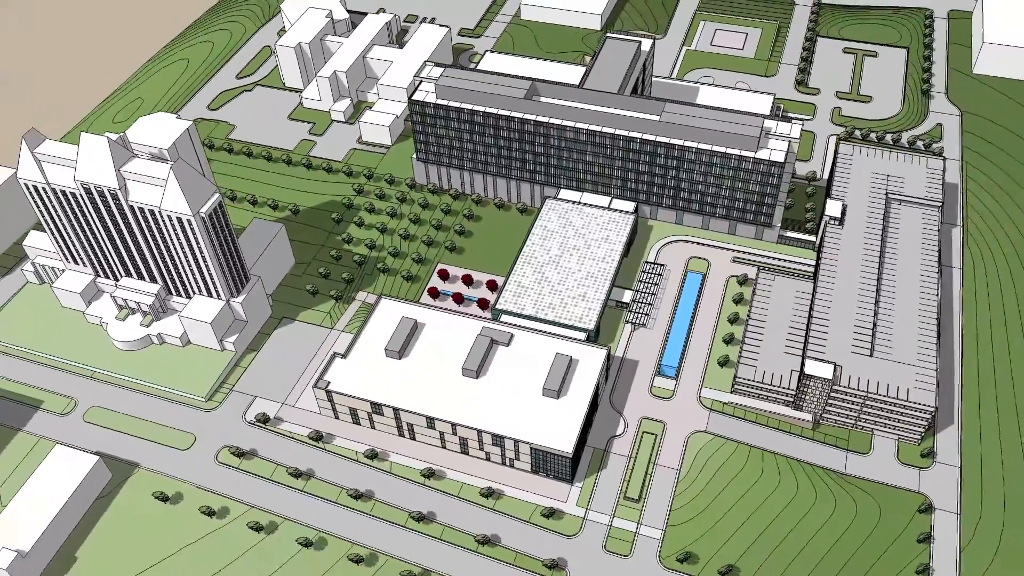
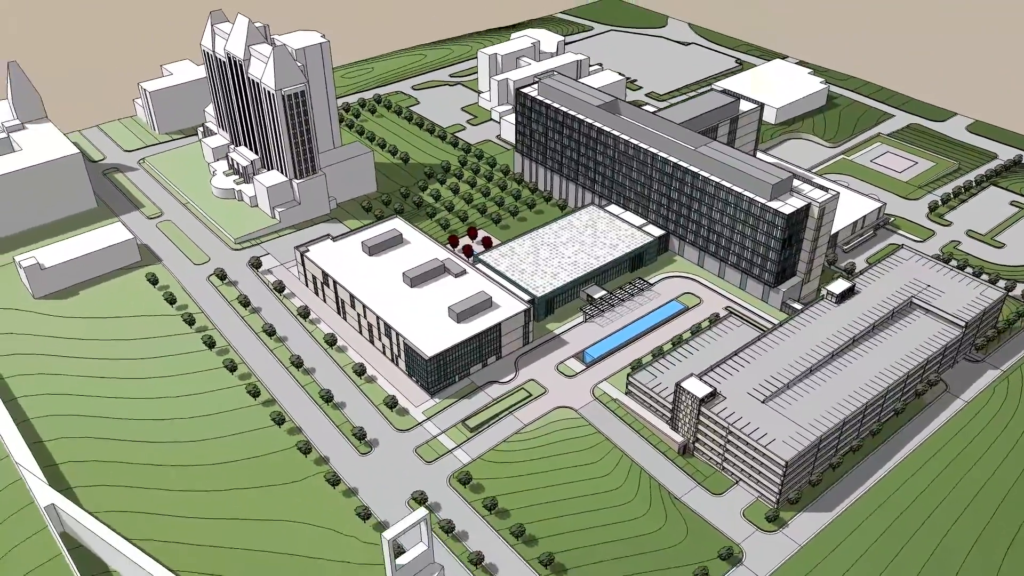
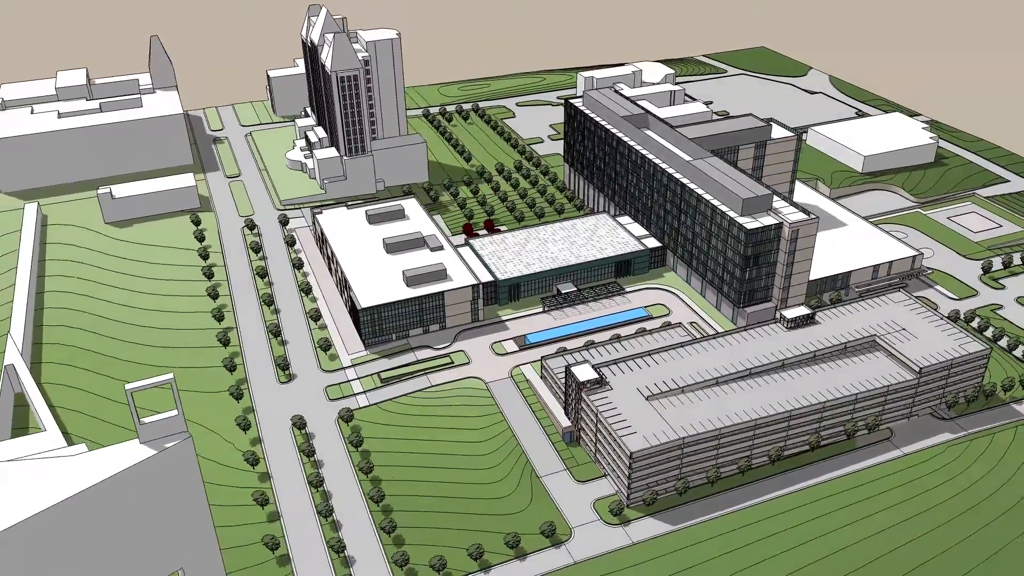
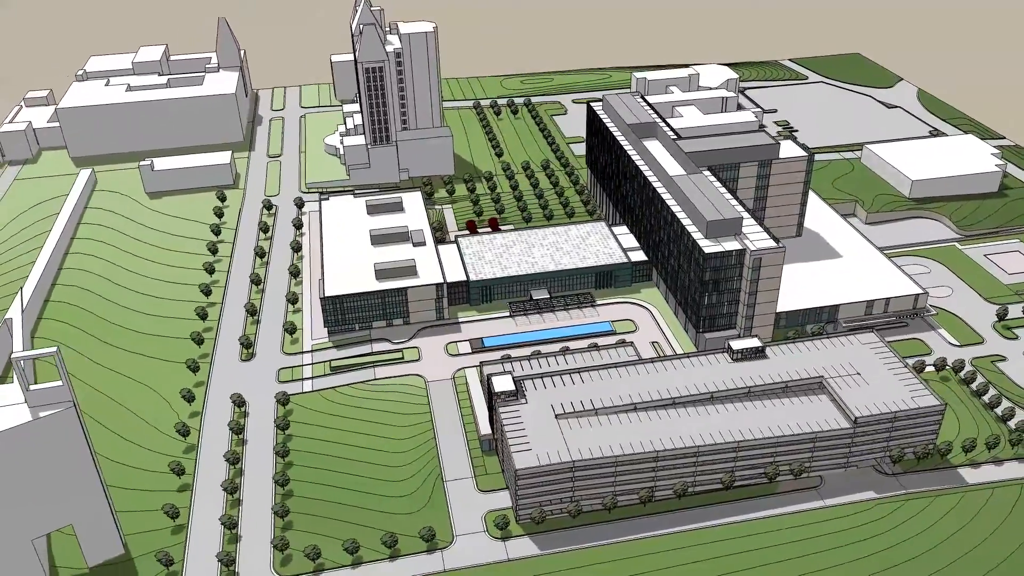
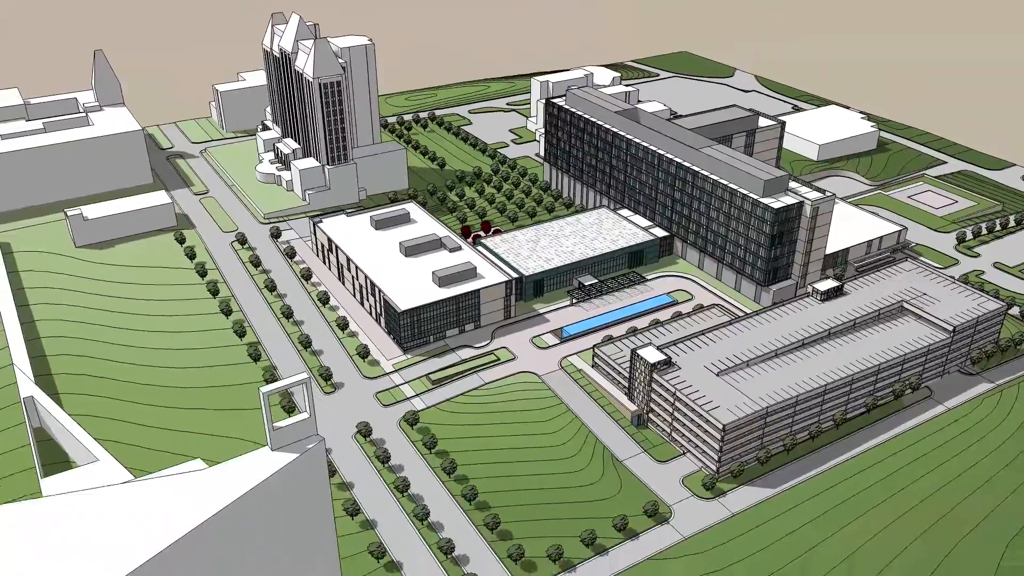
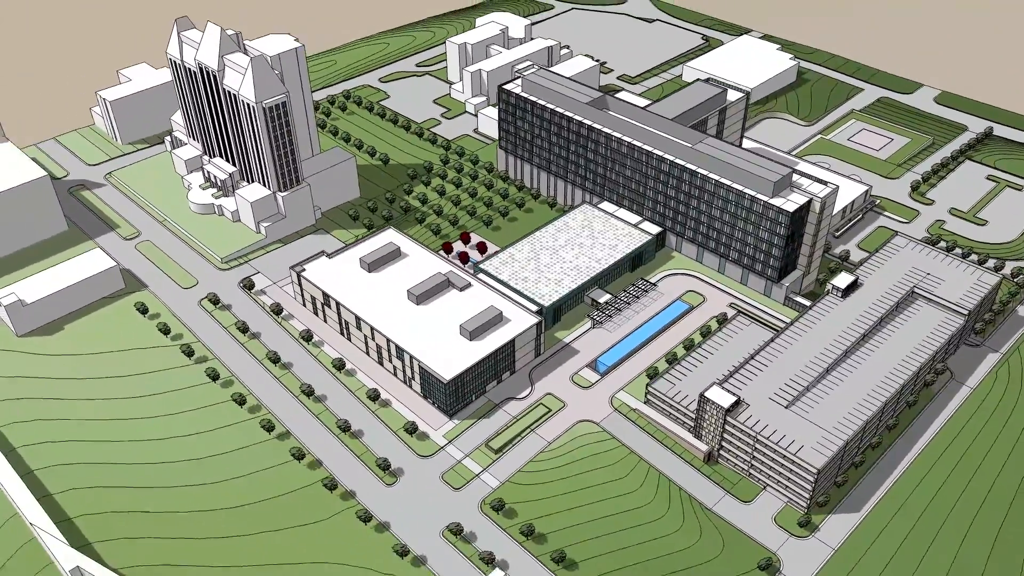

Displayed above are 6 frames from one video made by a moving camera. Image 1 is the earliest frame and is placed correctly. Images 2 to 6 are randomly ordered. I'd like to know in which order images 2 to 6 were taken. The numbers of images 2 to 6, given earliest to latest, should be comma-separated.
6, 2, 5, 3, 4
